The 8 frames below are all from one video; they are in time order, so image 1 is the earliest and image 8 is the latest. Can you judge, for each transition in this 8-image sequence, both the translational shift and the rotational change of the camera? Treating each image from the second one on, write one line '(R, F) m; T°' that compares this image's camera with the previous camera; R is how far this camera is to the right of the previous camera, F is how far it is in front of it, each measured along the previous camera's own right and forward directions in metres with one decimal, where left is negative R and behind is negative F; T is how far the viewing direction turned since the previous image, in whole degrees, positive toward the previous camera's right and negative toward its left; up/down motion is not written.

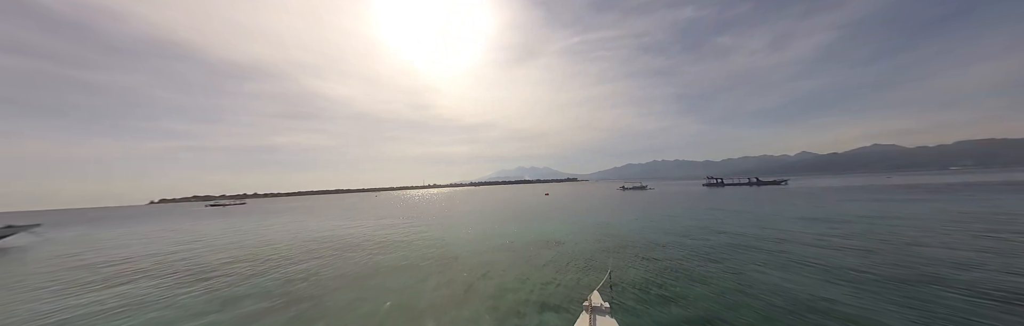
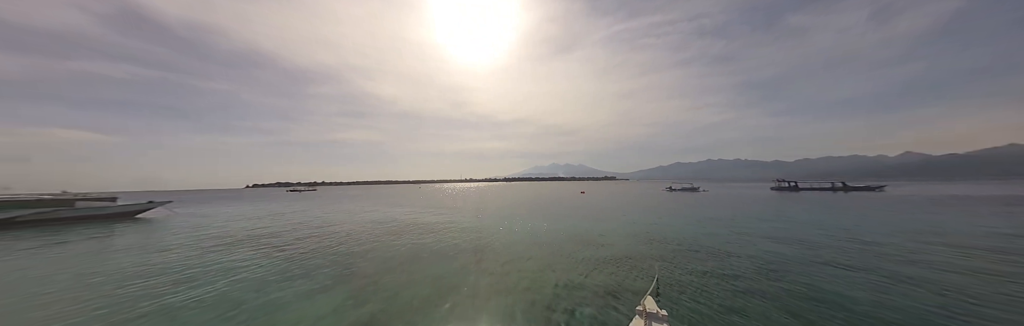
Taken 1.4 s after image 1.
(-1.3, -0.4) m; -8°
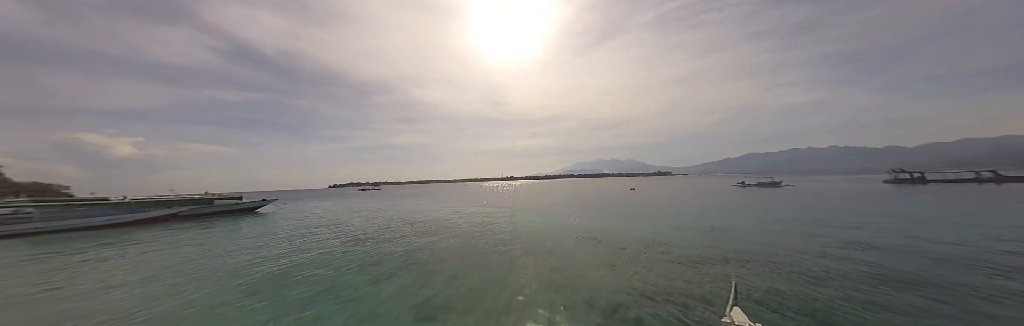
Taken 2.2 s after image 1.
(-2.4, 0.0) m; -8°
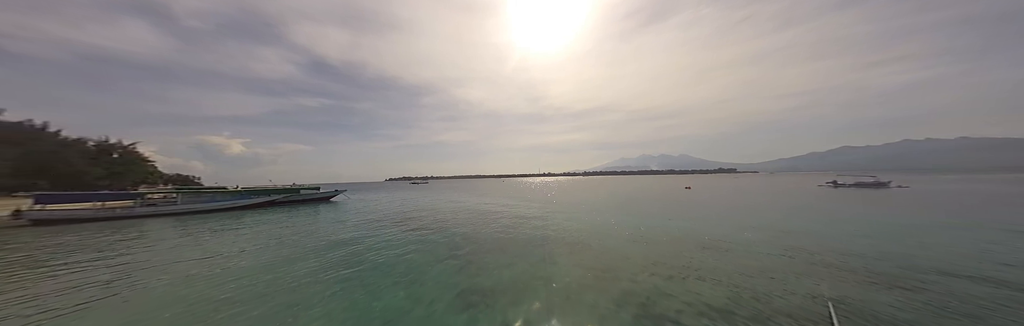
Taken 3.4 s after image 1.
(-1.6, +0.1) m; -8°
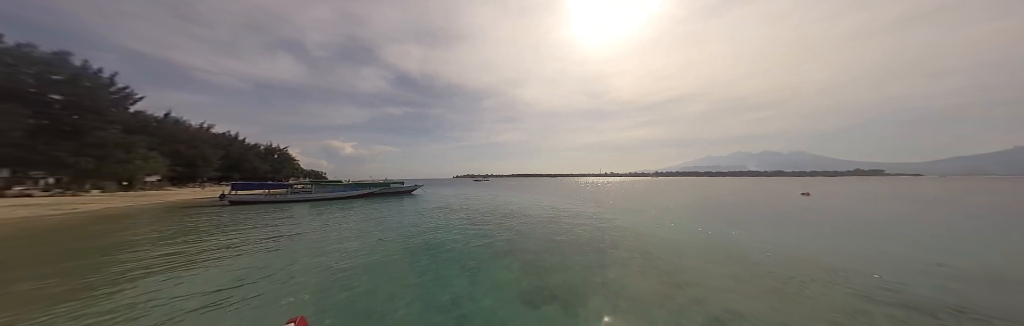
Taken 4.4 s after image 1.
(-0.3, +0.7) m; -15°
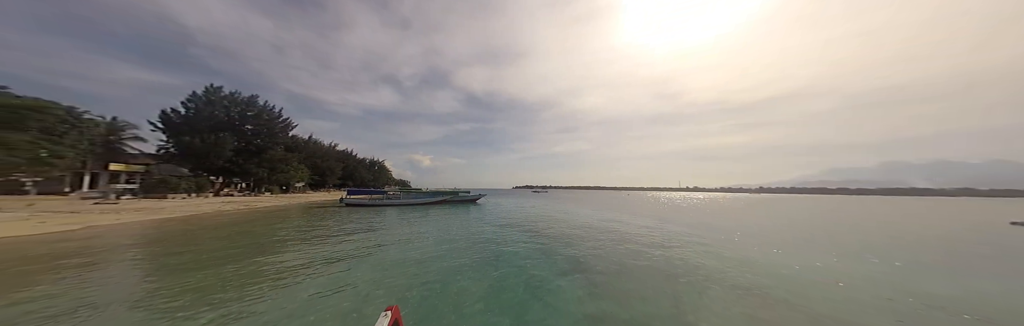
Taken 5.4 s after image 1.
(-0.1, +0.4) m; -16°
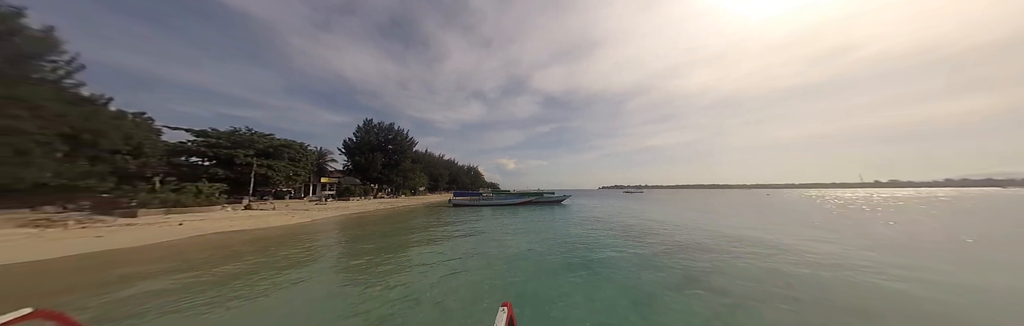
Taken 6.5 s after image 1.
(-0.2, +0.3) m; -22°
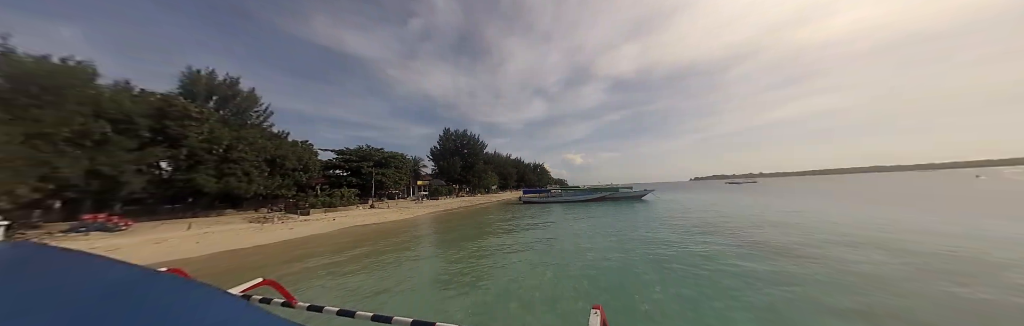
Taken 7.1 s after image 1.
(-0.1, +0.1) m; -18°
